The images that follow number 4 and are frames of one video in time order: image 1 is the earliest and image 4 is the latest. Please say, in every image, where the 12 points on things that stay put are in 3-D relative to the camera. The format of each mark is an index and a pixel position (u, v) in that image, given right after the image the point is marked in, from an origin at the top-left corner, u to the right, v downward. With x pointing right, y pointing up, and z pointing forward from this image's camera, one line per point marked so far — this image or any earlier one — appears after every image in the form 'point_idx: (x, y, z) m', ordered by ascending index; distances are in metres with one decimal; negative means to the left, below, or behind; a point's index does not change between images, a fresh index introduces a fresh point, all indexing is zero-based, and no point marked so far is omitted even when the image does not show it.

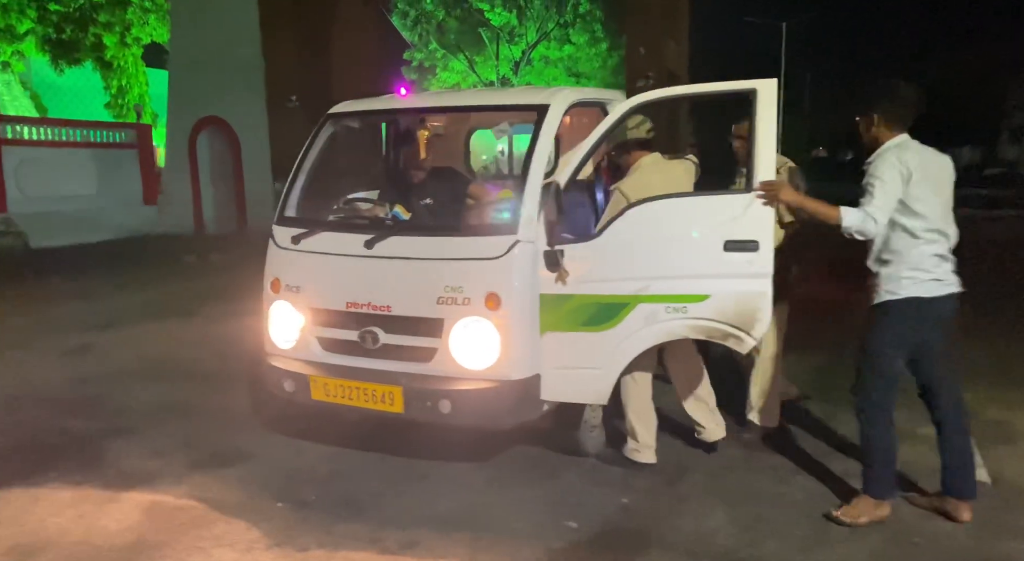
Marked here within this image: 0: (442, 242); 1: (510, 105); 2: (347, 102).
0: (-0.3, +0.2, +3.8) m
1: (0.0, +0.9, +4.1) m
2: (-1.0, +1.1, +4.7) m
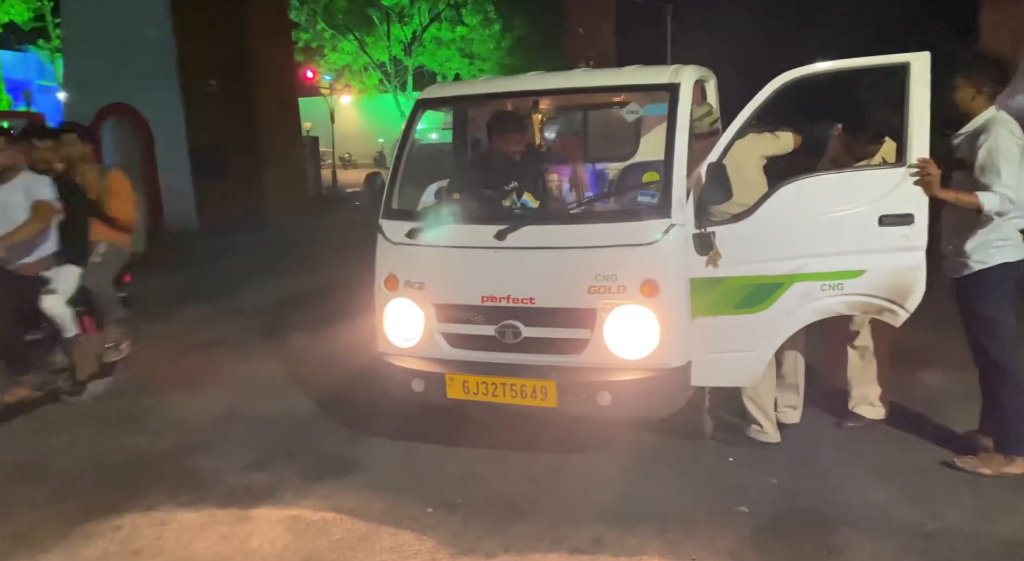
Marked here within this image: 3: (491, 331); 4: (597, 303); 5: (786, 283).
0: (+0.4, +0.2, +3.7) m
1: (+0.6, +1.0, +4.0) m
2: (-0.4, +1.1, +4.4) m
3: (-0.1, -0.2, +3.7) m
4: (+0.4, -0.1, +3.6) m
5: (+1.3, 0.0, +3.7) m
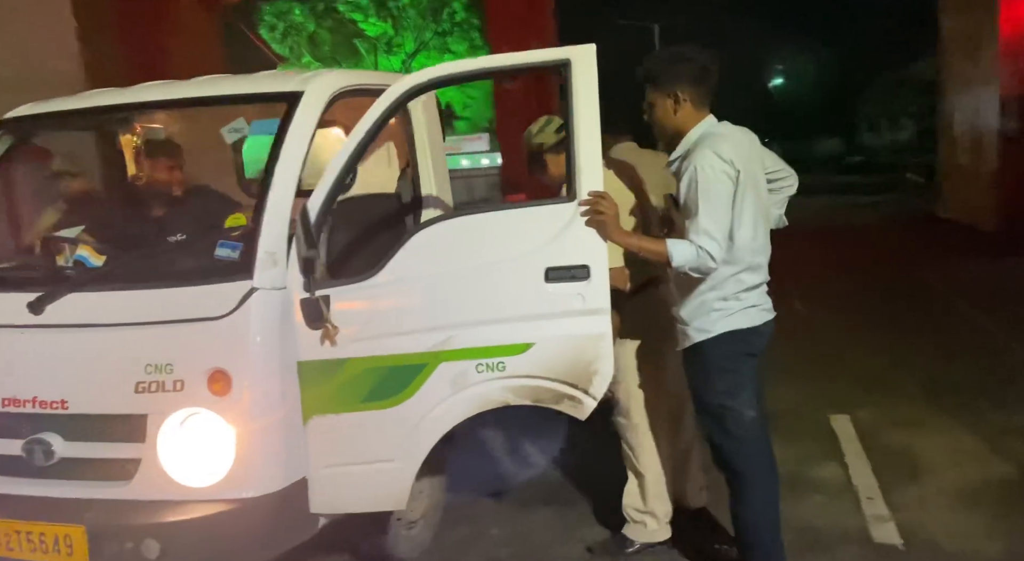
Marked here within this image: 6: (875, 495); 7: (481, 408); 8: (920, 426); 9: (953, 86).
0: (-1.2, -0.1, +2.6) m
1: (-1.0, +0.7, +2.9) m
2: (-2.0, +0.7, +3.3) m
3: (-1.6, -0.6, +2.6) m
4: (-1.2, -0.4, +2.5) m
5: (-0.3, -0.3, +2.6) m
6: (+1.7, -1.0, +3.6) m
7: (-0.1, -0.4, +2.6) m
8: (+2.3, -0.8, +4.4) m
9: (+8.4, +3.8, +15.0) m
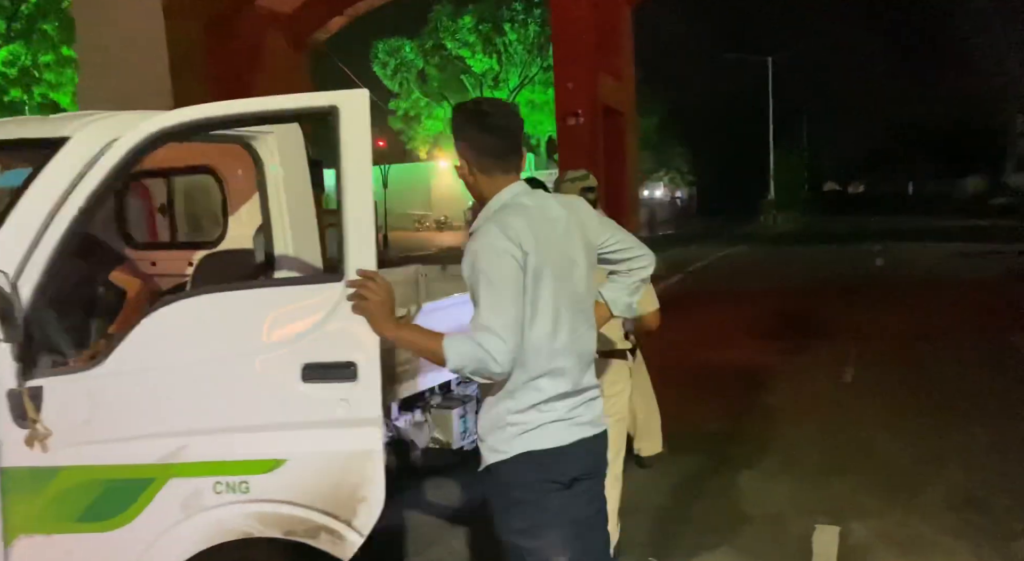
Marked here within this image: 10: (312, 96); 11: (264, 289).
0: (-1.9, -0.3, +2.2) m
1: (-1.6, +0.5, +2.5) m
2: (-2.5, +0.5, +3.1) m
3: (-2.3, -0.8, +2.3) m
4: (-1.8, -0.6, +2.1) m
5: (-0.9, -0.5, +2.1) m
6: (+1.1, -1.3, +2.7) m
7: (-0.8, -0.7, +2.1) m
8: (+1.9, -1.2, +3.5) m
9: (+9.4, +2.7, +13.4) m
10: (-0.5, +0.5, +2.0) m
11: (-0.7, 0.0, +2.0) m
